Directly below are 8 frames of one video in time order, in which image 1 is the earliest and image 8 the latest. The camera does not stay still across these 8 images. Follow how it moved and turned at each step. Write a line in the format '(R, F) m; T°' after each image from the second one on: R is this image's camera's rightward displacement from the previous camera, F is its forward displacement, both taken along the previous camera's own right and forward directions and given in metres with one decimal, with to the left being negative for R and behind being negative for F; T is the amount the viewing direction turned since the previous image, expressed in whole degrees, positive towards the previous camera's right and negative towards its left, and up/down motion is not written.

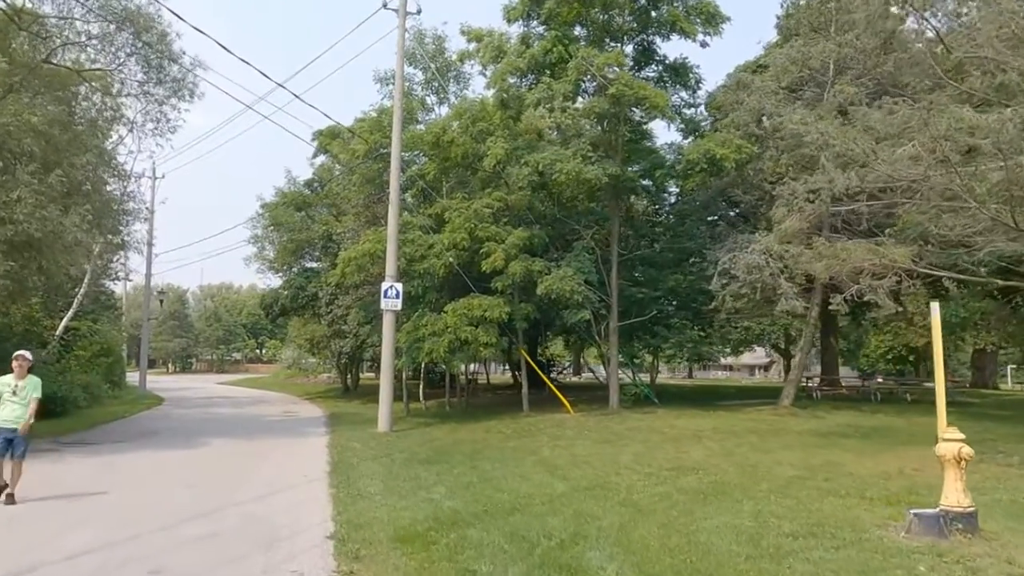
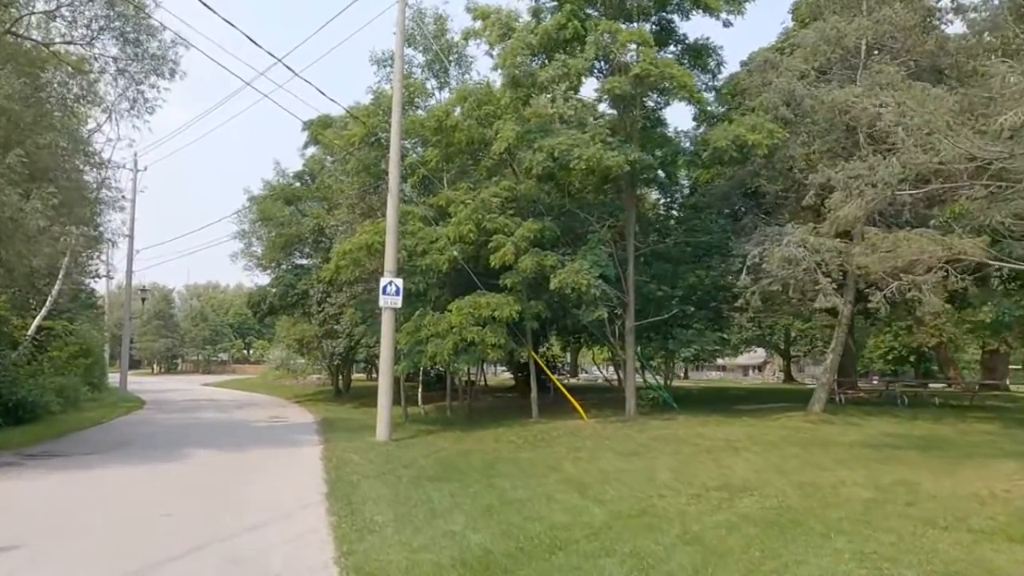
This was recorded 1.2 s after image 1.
(-0.5, +1.6) m; +1°
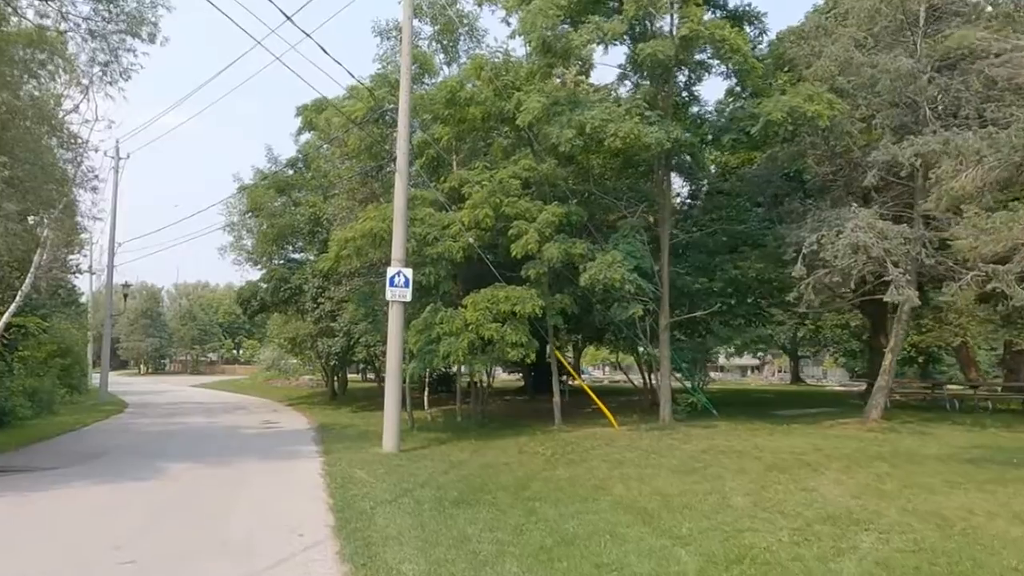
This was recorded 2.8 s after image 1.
(-0.7, +2.1) m; +1°
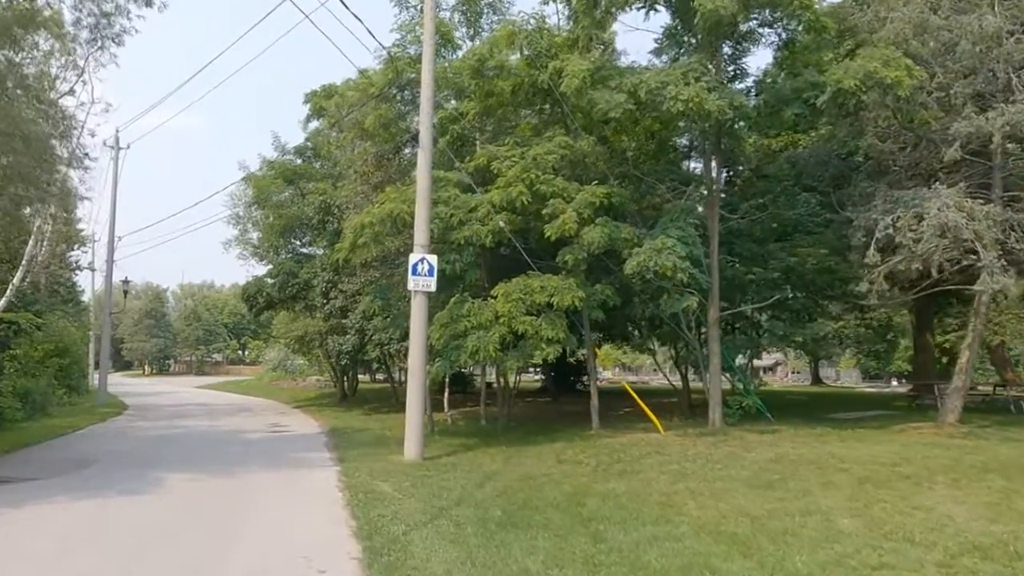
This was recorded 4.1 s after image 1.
(-0.6, +1.7) m; 0°
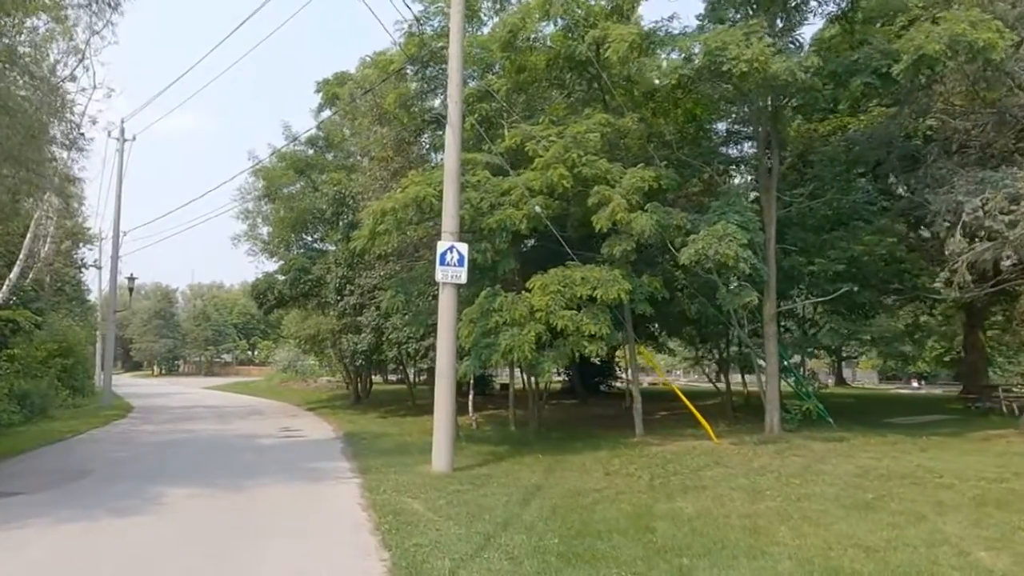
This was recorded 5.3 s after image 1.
(-0.5, +1.5) m; -1°
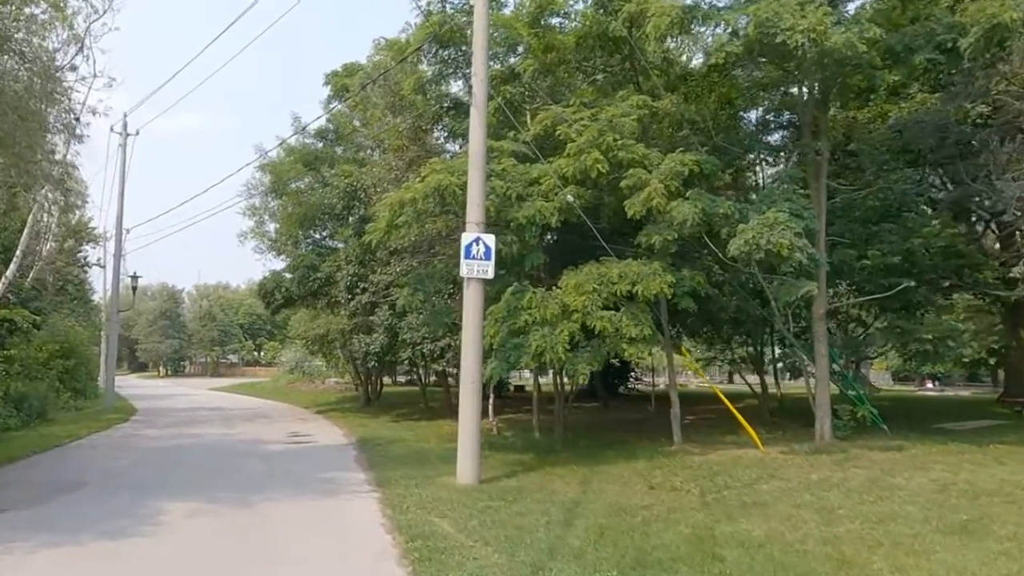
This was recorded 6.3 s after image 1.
(-0.4, +1.1) m; 0°
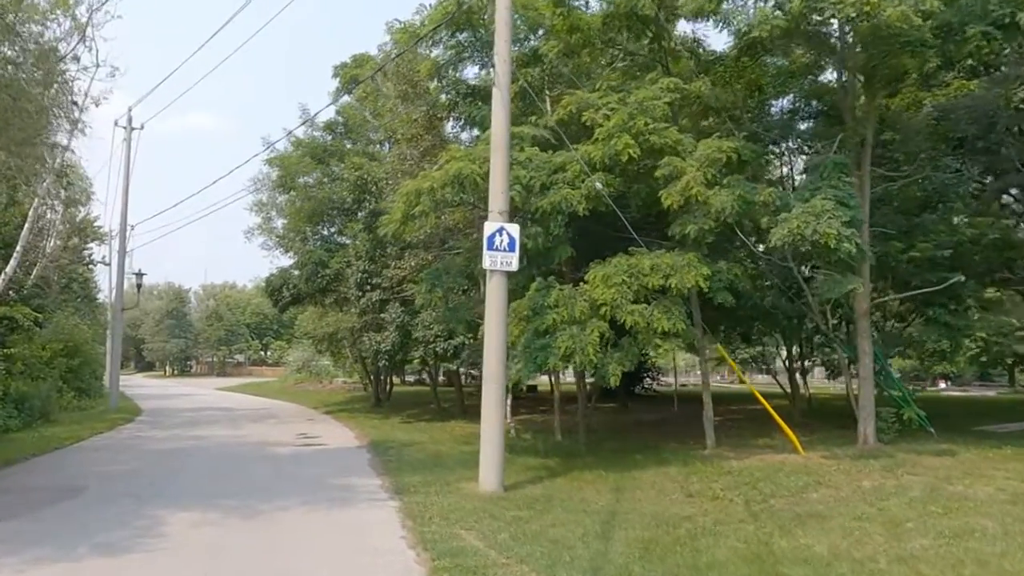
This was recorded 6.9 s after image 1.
(-0.3, +0.8) m; 0°
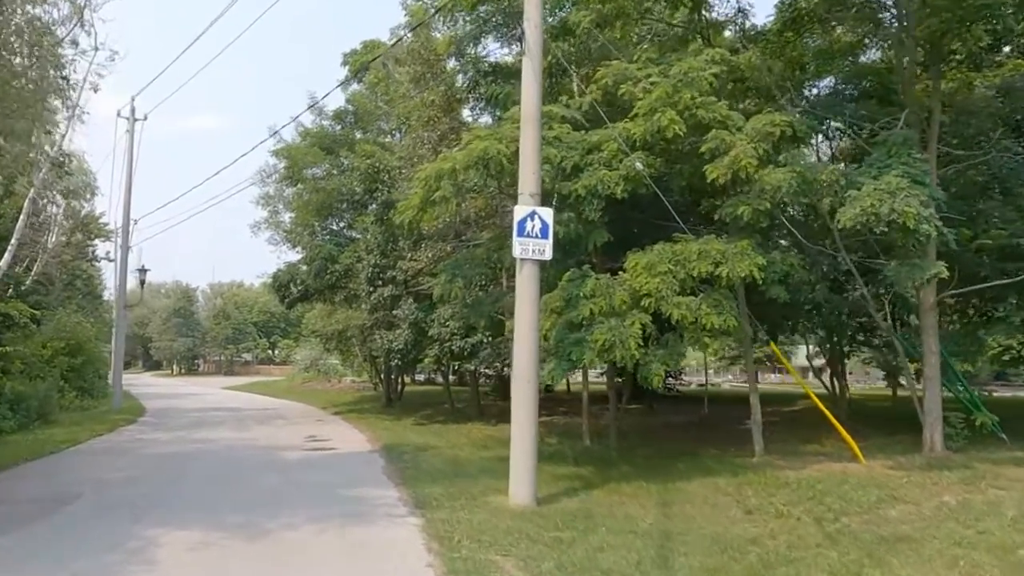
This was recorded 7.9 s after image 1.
(-0.3, +1.2) m; -1°
